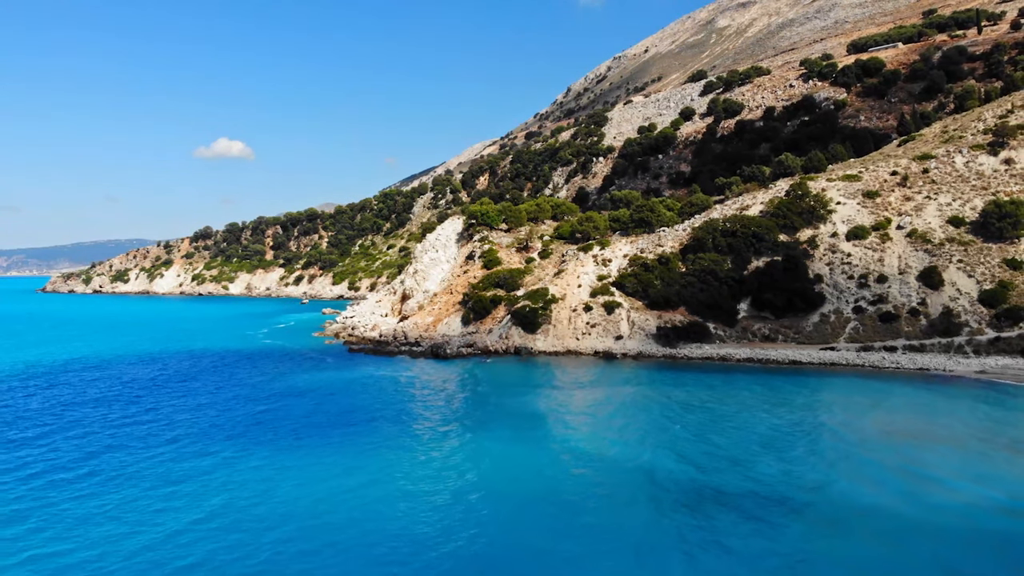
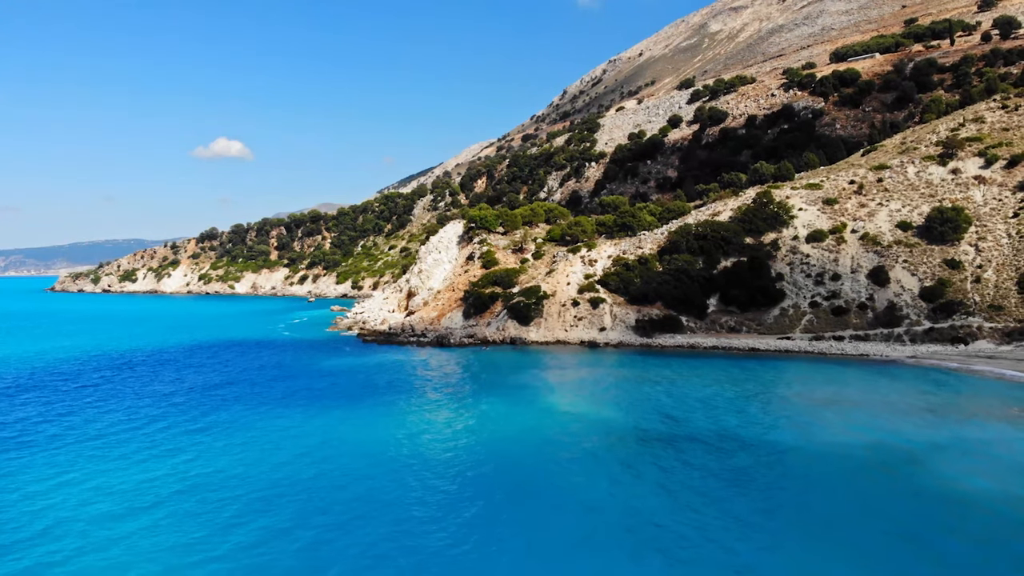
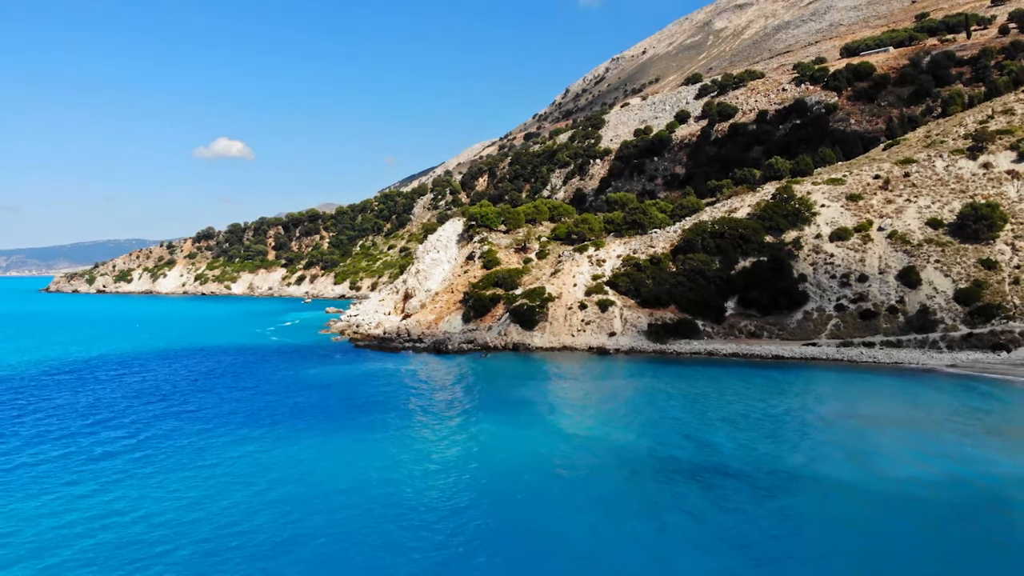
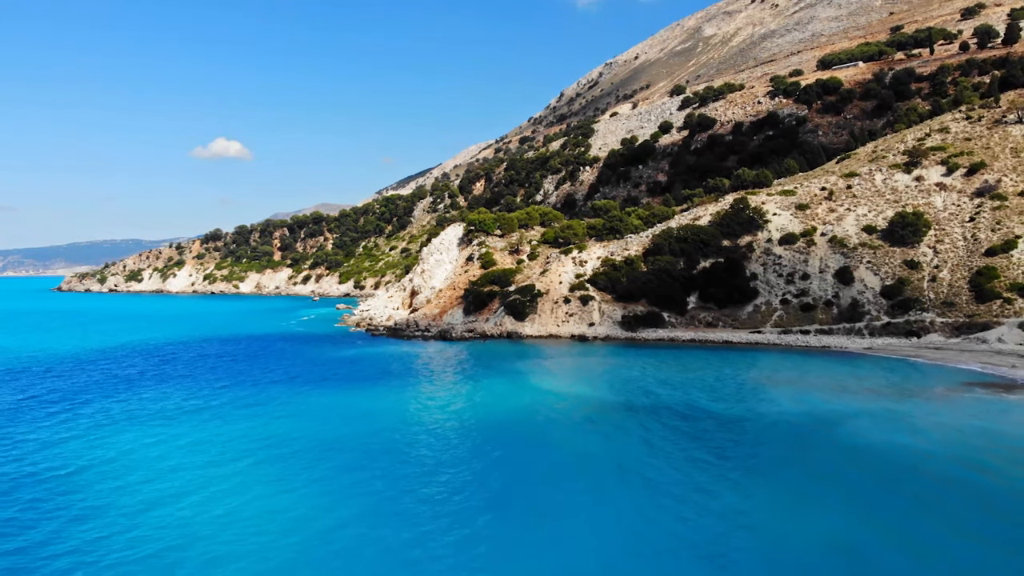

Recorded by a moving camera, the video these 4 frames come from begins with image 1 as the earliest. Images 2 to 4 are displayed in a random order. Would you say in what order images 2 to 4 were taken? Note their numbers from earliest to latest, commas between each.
3, 2, 4
